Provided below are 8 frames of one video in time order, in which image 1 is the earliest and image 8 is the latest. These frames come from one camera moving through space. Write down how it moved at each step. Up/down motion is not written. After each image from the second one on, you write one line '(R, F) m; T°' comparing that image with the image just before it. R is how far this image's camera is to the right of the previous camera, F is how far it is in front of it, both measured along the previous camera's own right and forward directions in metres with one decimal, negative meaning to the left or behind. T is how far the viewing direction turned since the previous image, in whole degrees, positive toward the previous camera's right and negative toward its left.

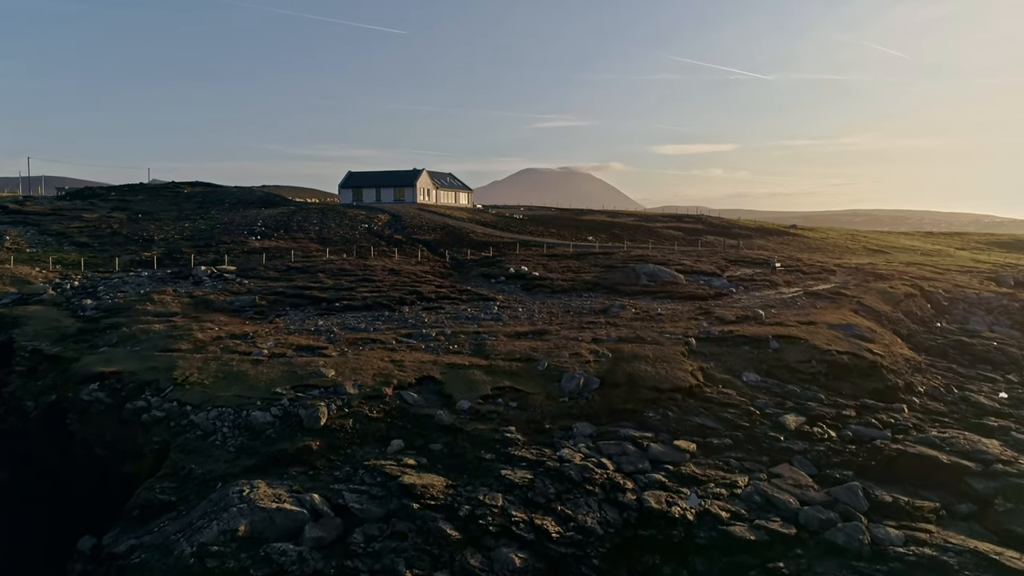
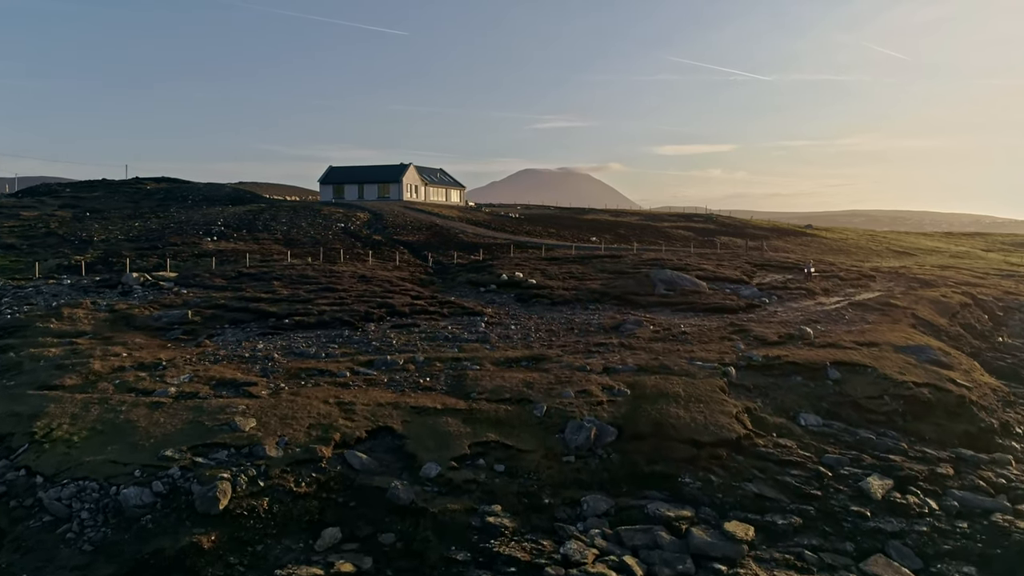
(+0.3, +7.7) m; 0°
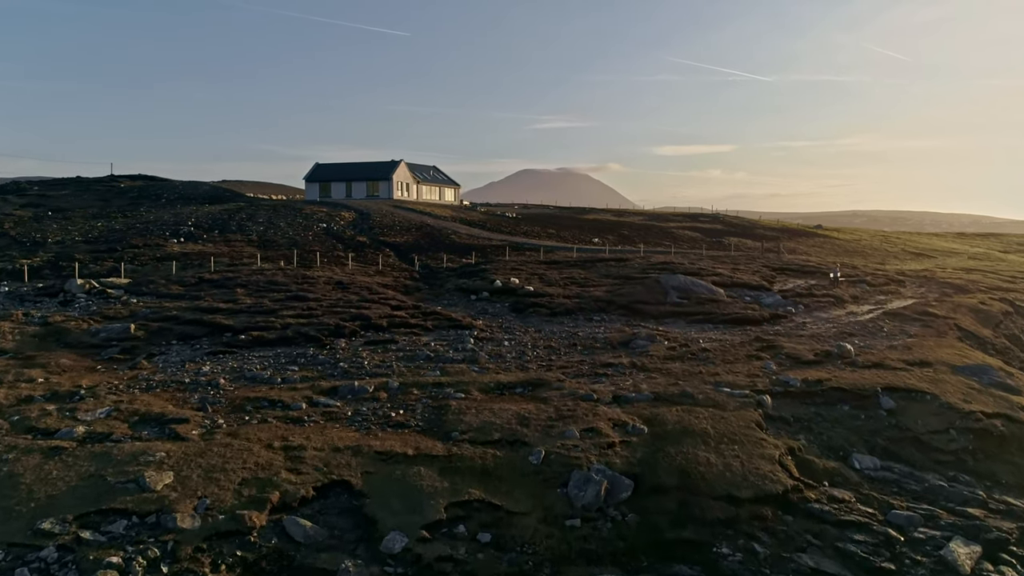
(+0.2, +4.6) m; 0°
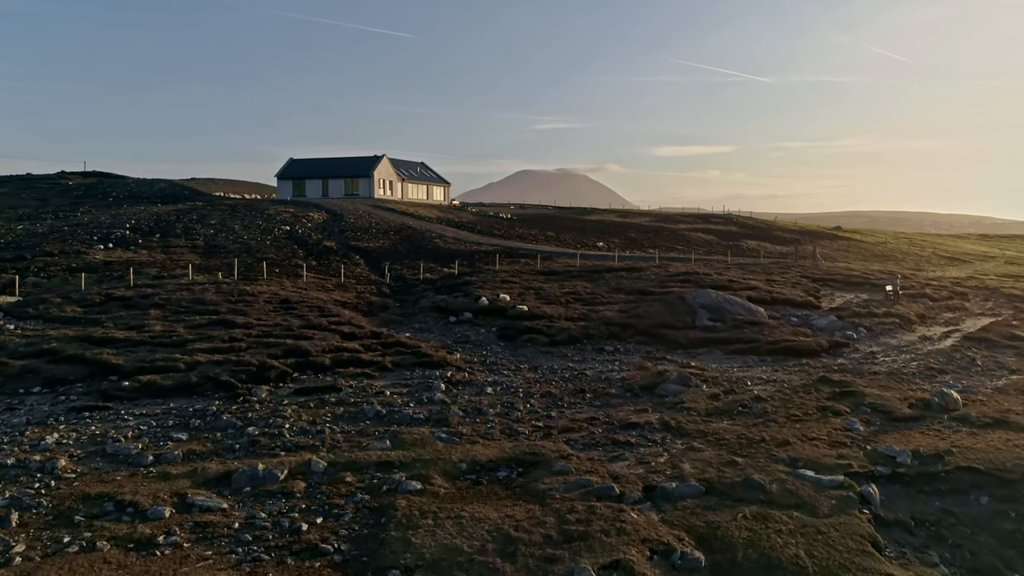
(+0.3, +7.6) m; 0°
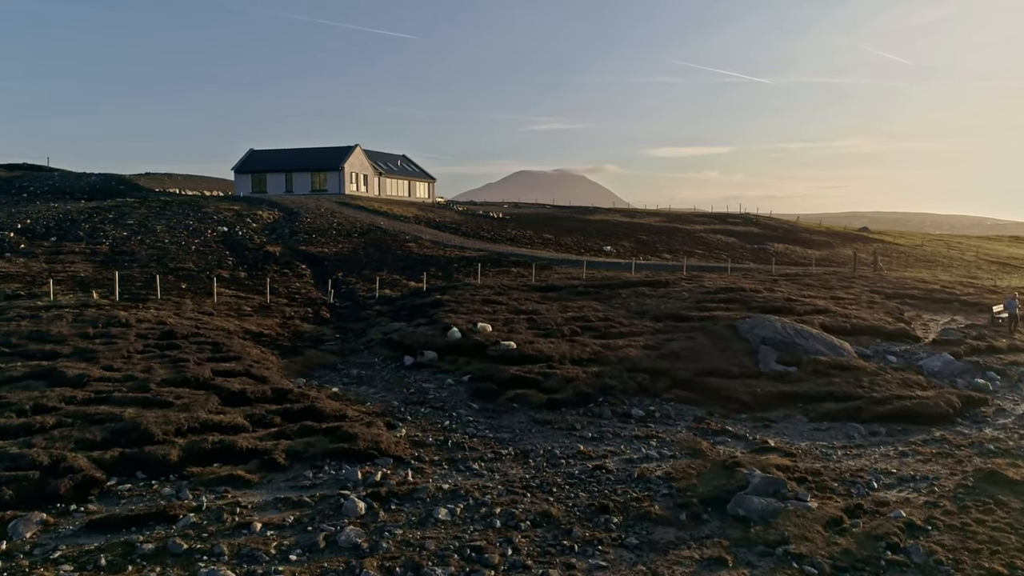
(+0.3, +9.1) m; 0°
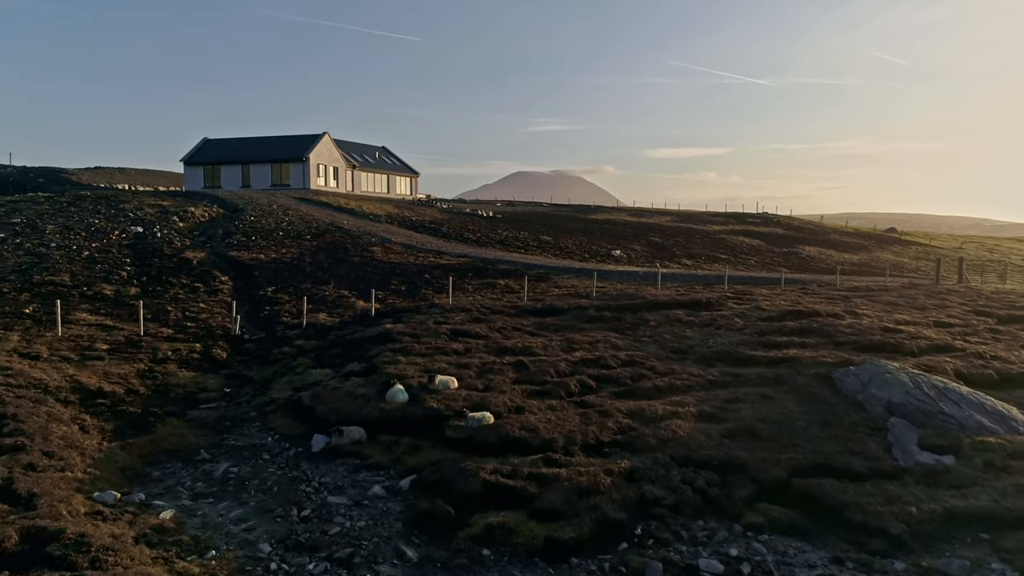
(+0.3, +8.1) m; 0°
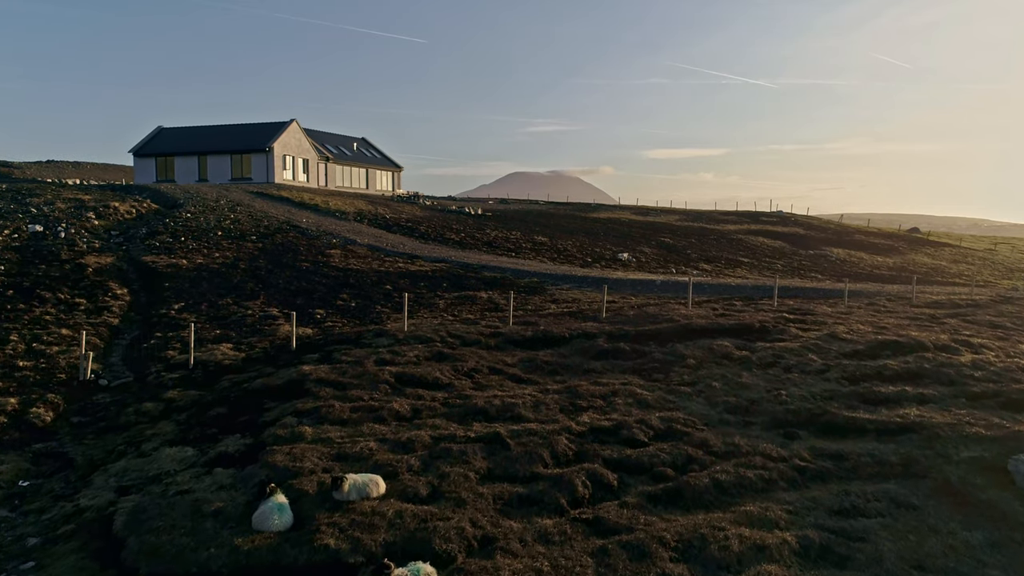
(+0.3, +5.9) m; 0°
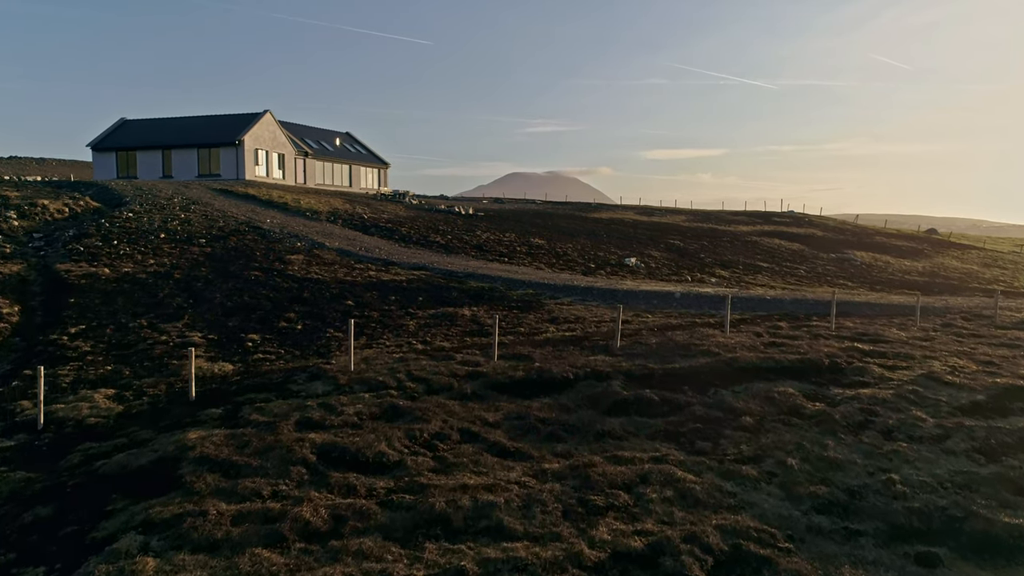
(+0.2, +4.0) m; 0°
